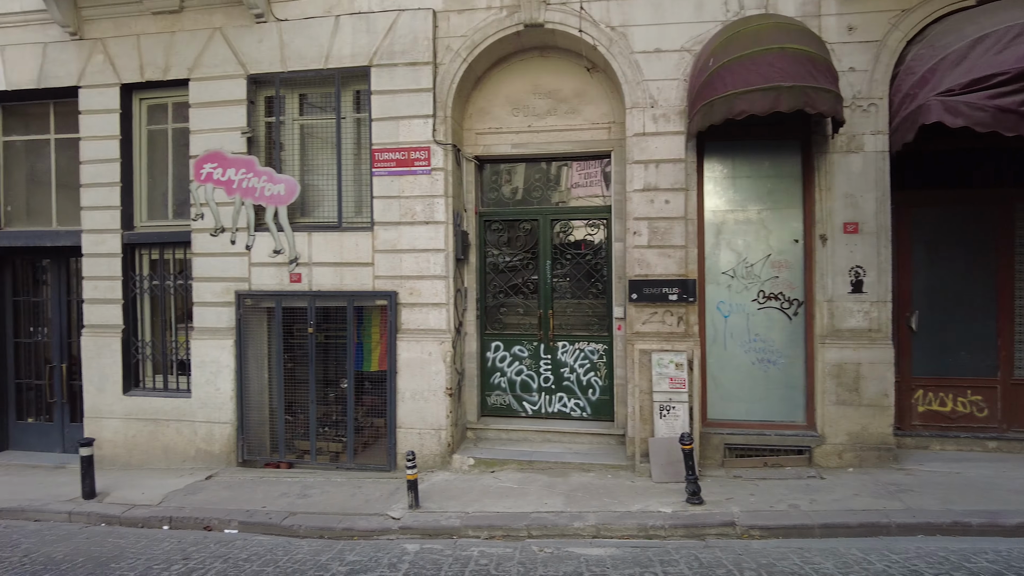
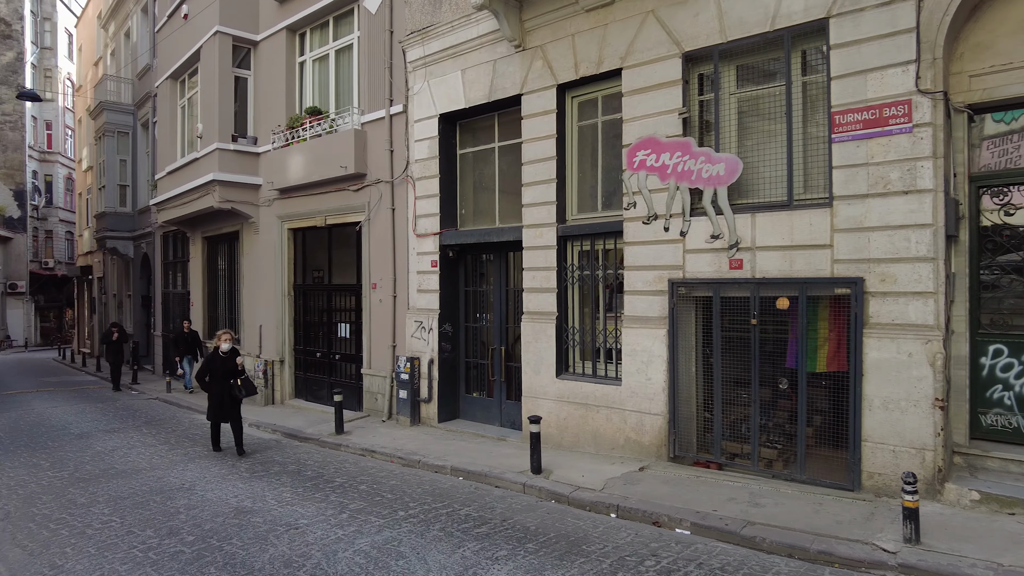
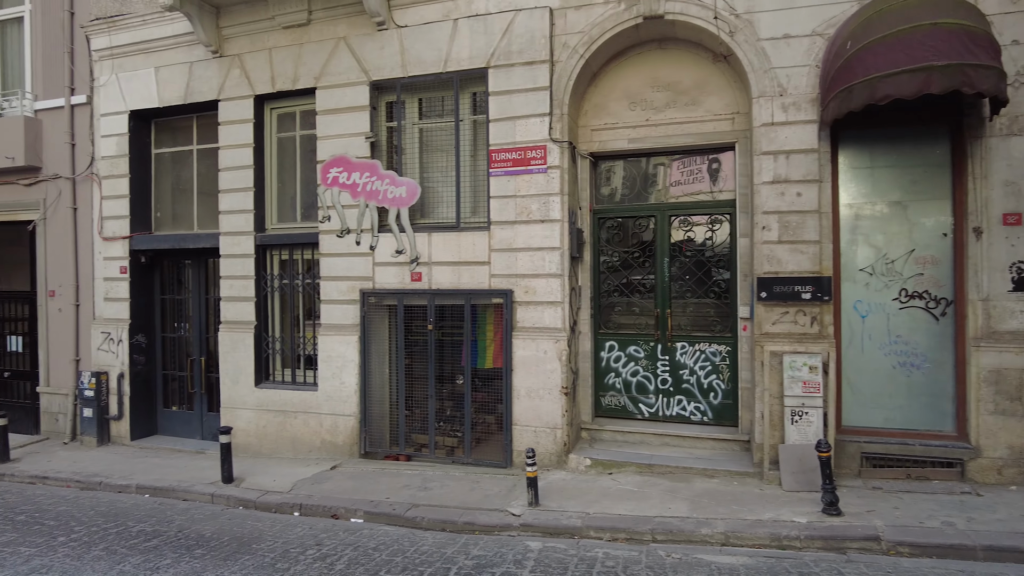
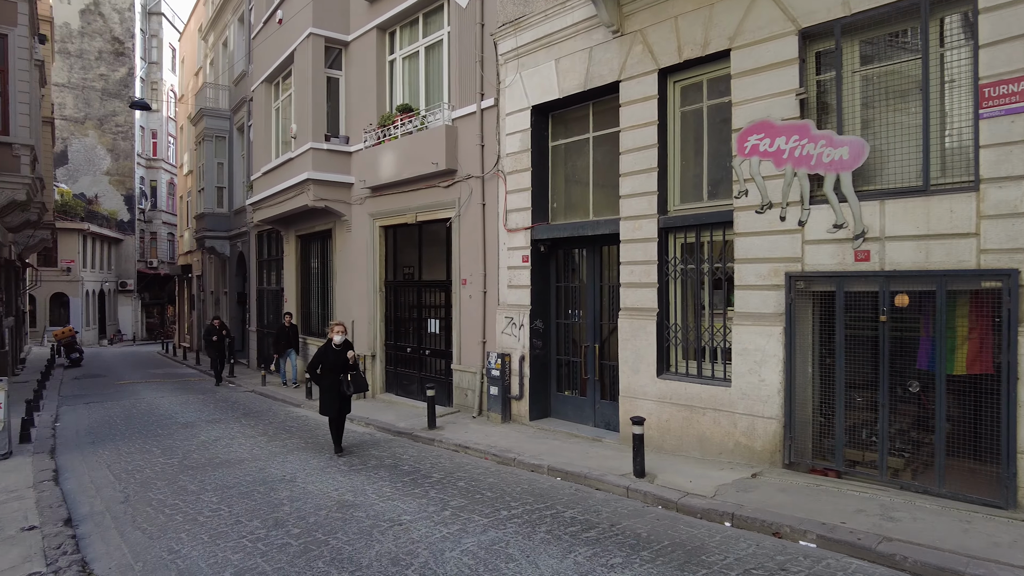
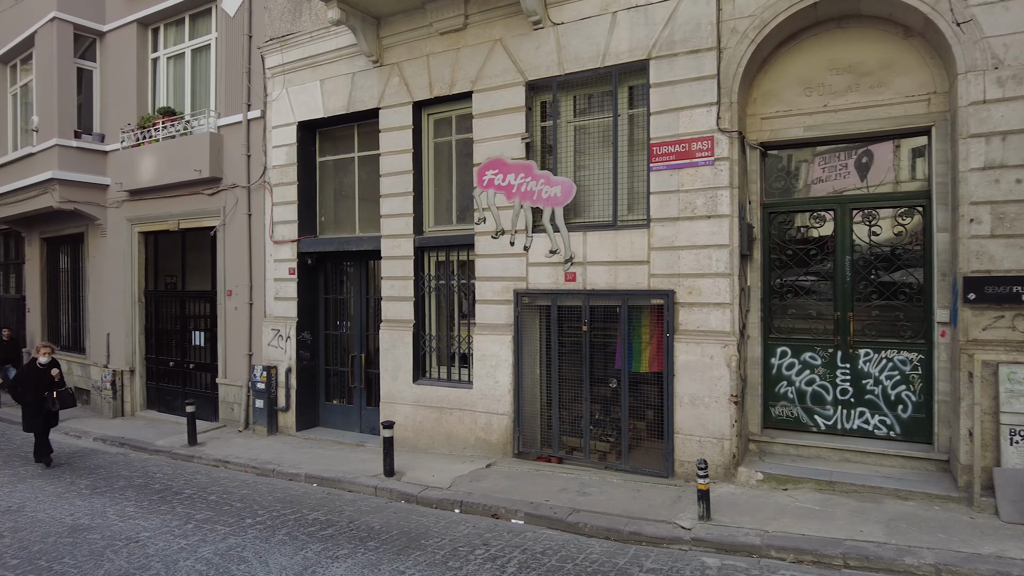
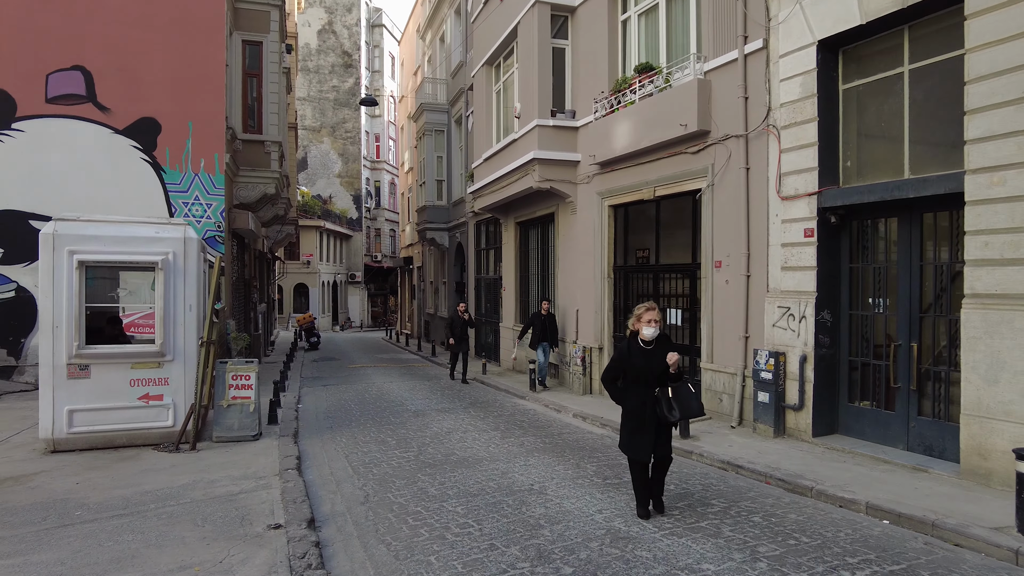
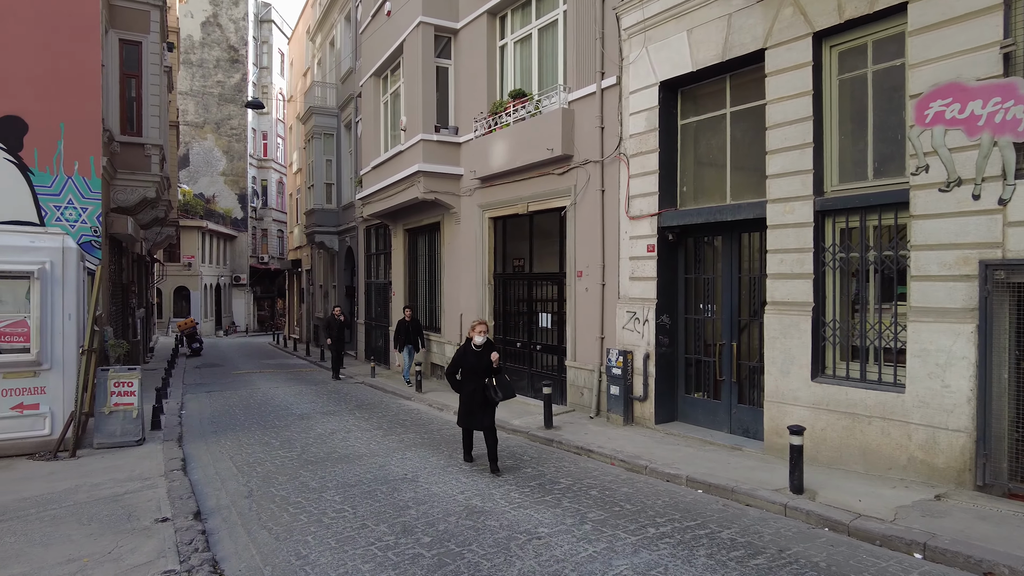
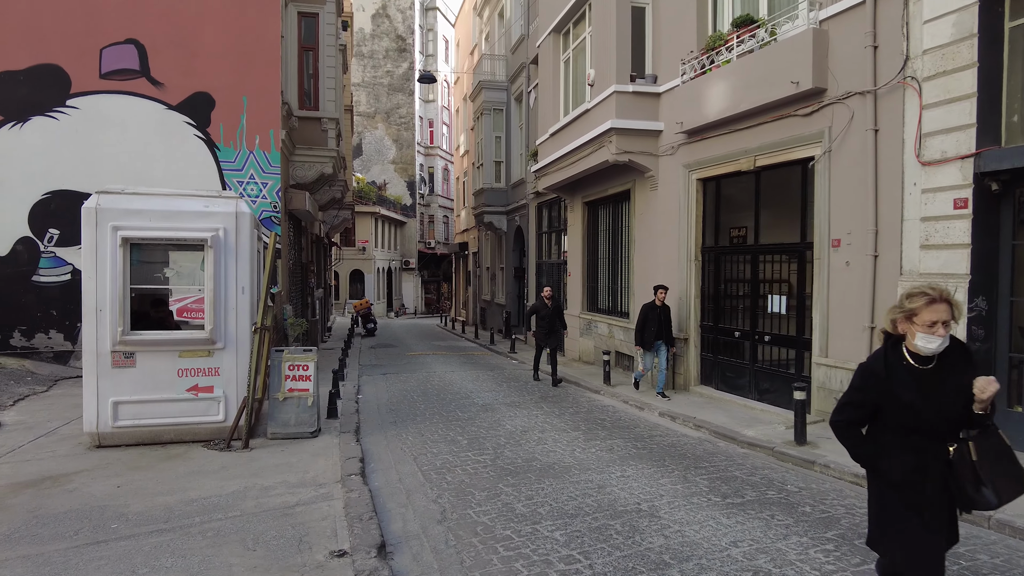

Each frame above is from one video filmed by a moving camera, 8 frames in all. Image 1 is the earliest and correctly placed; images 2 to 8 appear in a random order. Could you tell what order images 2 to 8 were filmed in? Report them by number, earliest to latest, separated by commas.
3, 5, 2, 4, 7, 6, 8
